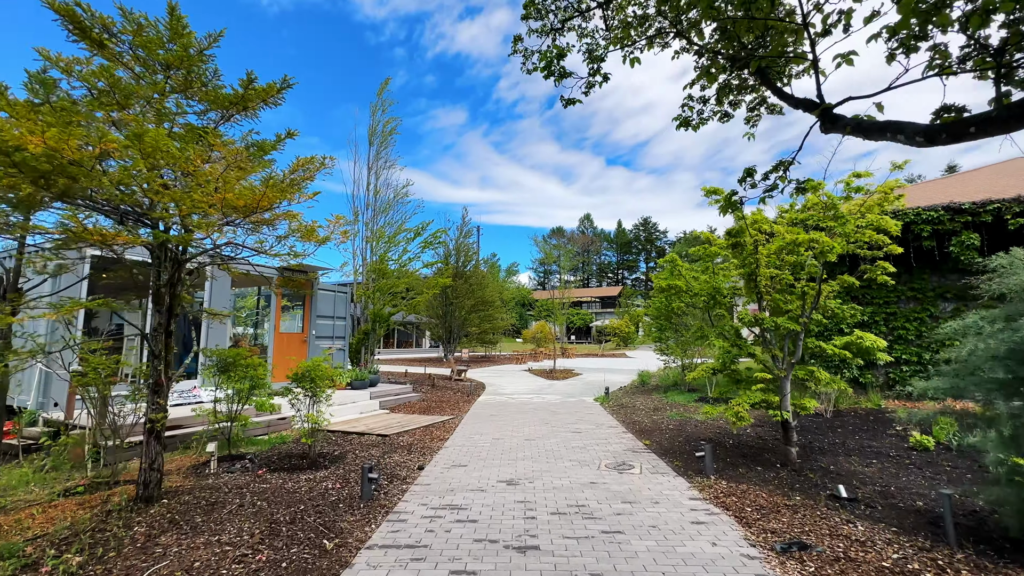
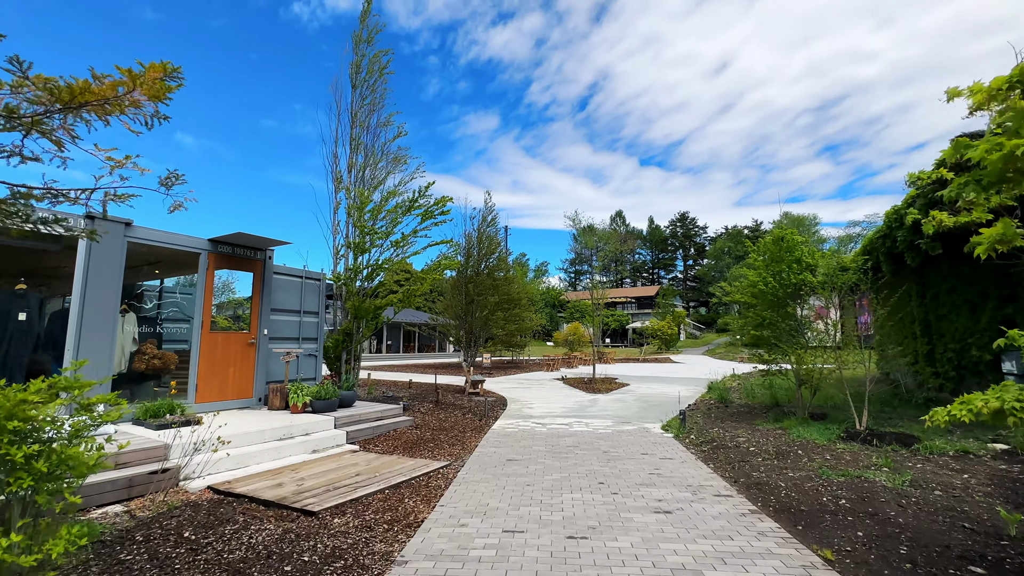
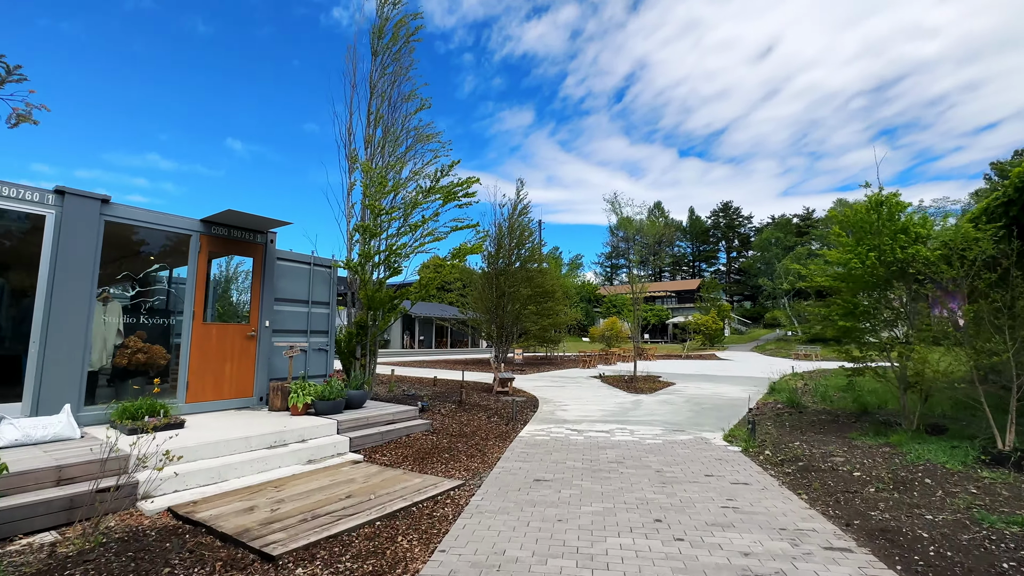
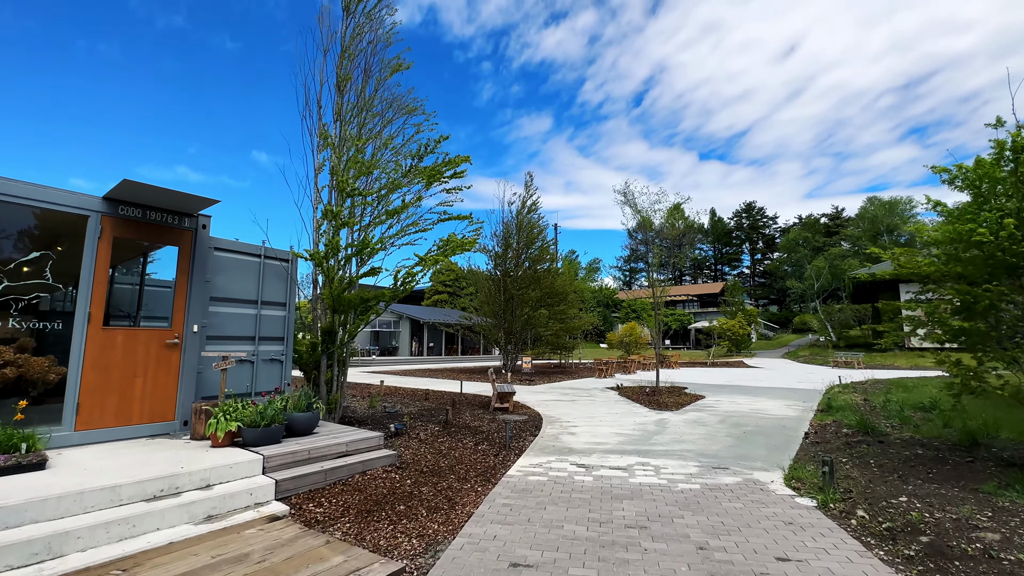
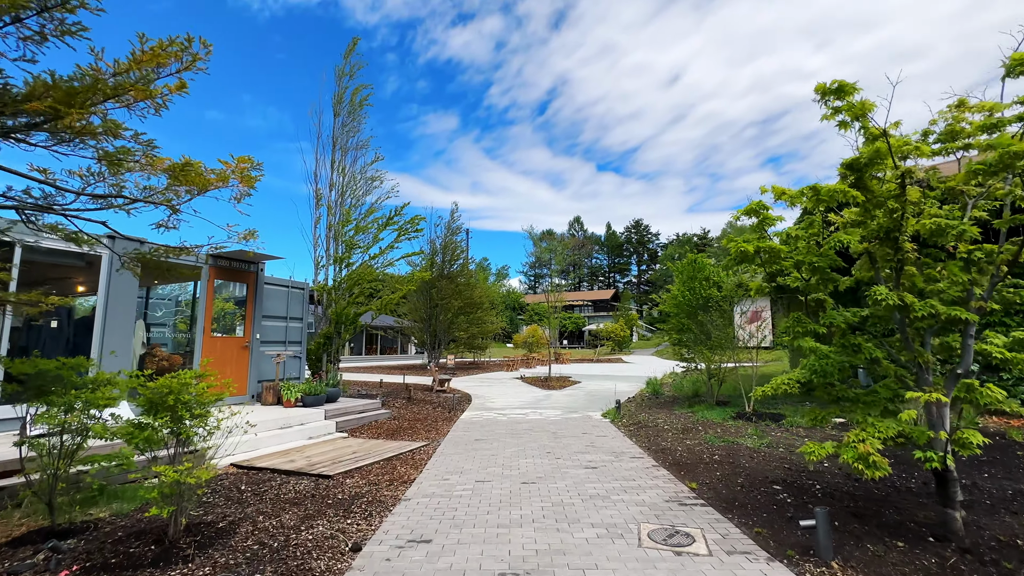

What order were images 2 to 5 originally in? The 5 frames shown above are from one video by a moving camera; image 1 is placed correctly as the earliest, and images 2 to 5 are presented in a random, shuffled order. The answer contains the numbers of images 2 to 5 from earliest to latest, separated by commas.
5, 2, 3, 4
